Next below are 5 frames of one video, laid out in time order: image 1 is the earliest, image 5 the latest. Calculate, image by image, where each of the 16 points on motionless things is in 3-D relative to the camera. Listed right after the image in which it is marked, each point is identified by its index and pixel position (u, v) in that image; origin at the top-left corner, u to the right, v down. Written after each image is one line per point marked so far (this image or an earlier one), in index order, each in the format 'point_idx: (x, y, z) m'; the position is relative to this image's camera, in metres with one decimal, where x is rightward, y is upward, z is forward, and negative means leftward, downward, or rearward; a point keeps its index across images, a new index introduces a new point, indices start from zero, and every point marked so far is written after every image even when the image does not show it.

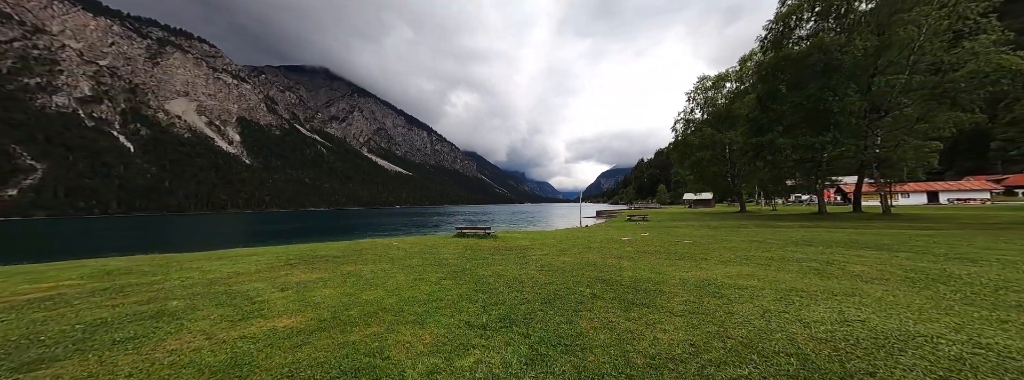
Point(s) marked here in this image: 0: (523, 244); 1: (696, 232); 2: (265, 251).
0: (+0.6, -3.1, +15.9) m
1: (+12.2, -2.8, +18.7) m
2: (-11.3, -2.9, +13.0) m
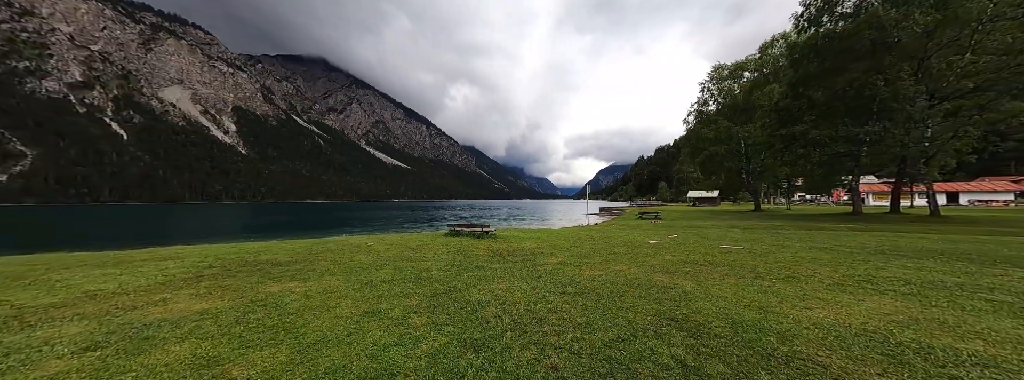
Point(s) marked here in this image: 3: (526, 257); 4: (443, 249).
0: (+0.7, -2.6, +13.0) m
1: (+12.3, -2.5, +15.9) m
2: (-11.1, -2.3, +10.0) m
3: (+0.5, -2.6, +10.6) m
4: (-2.9, -2.4, +11.4) m
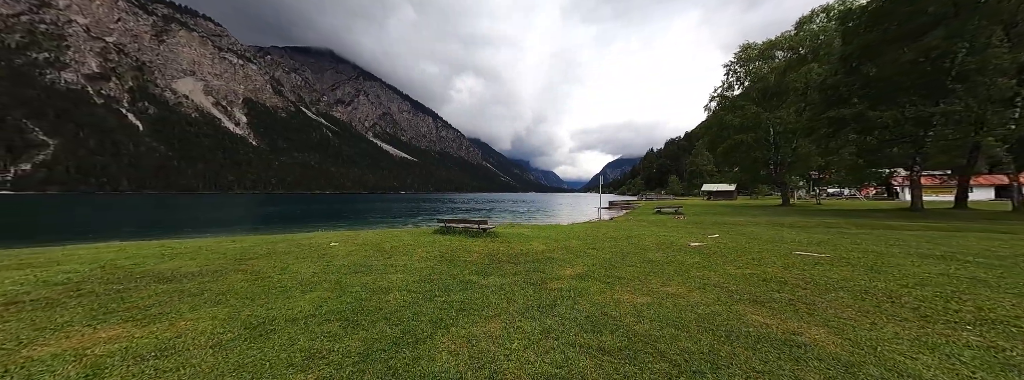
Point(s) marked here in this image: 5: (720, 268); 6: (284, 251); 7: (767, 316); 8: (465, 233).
0: (+0.8, -2.2, +10.3) m
1: (+12.5, -2.0, +12.9) m
2: (-11.1, -1.8, +7.5) m
3: (+0.5, -2.2, +7.9) m
4: (-2.9, -2.0, +8.8) m
5: (+5.4, -2.0, +7.3) m
6: (-6.9, -1.8, +8.5) m
7: (+3.8, -1.9, +4.3) m
8: (-2.1, -1.9, +12.4) m
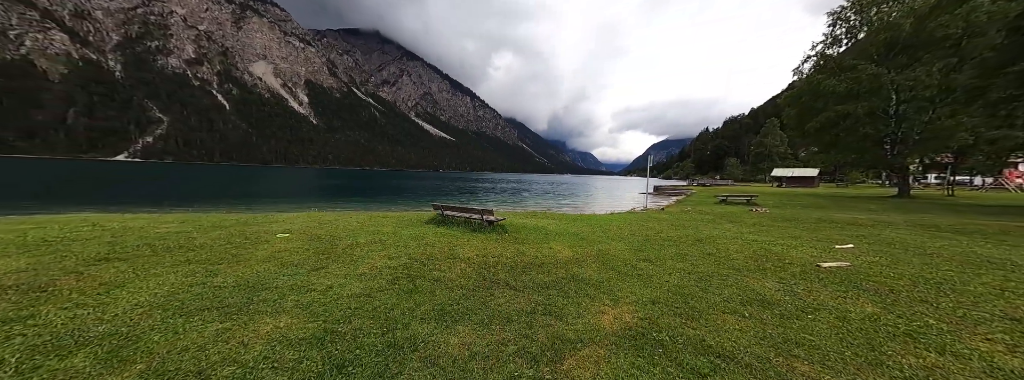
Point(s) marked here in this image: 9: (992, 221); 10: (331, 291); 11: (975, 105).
0: (+1.1, -1.6, +6.8) m
1: (+13.0, -1.7, +7.9) m
2: (-11.1, -1.1, +5.6) m
3: (+0.5, -1.8, +4.5) m
4: (-2.8, -1.4, +5.8) m
5: (+5.2, -1.8, +3.3) m
6: (-6.8, -1.2, +6.1) m
7: (+3.3, -1.9, +0.5) m
8: (-1.5, -1.1, +9.3) m
9: (+23.0, -1.5, +13.3) m
10: (-2.8, -1.6, +4.3) m
11: (+28.2, +5.1, +17.0) m
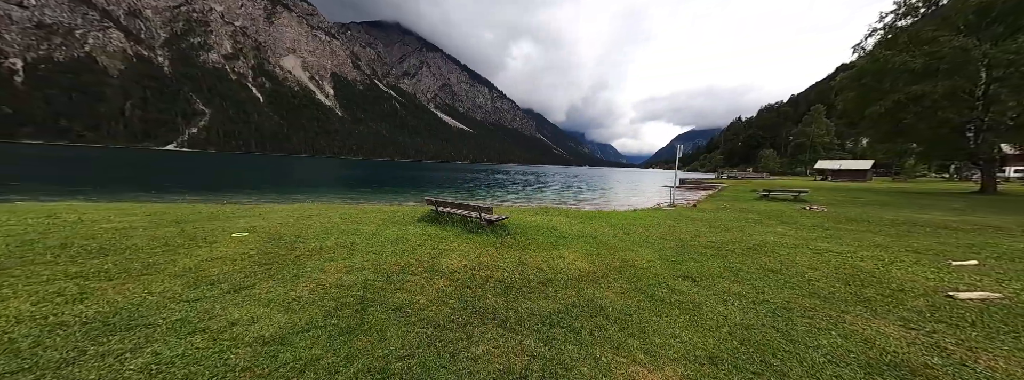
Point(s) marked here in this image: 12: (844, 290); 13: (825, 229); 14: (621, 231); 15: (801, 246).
0: (+1.1, -1.5, +5.2) m
1: (+13.0, -1.7, +5.5) m
2: (-11.1, -0.9, +4.8) m
3: (+0.3, -1.8, +2.9) m
4: (-2.9, -1.3, +4.4) m
5: (+5.0, -1.9, +1.4) m
6: (-6.9, -1.0, +5.0) m
7: (+2.9, -2.0, -1.2) m
8: (-1.4, -0.9, +7.8) m
9: (+23.3, -1.4, +10.2) m
10: (-3.0, -1.5, +3.0) m
11: (+28.8, +5.2, +13.4) m
12: (+5.7, -1.7, +5.0) m
13: (+11.2, -1.4, +10.1) m
14: (+3.4, -1.3, +8.8) m
15: (+8.0, -1.5, +7.9) m
